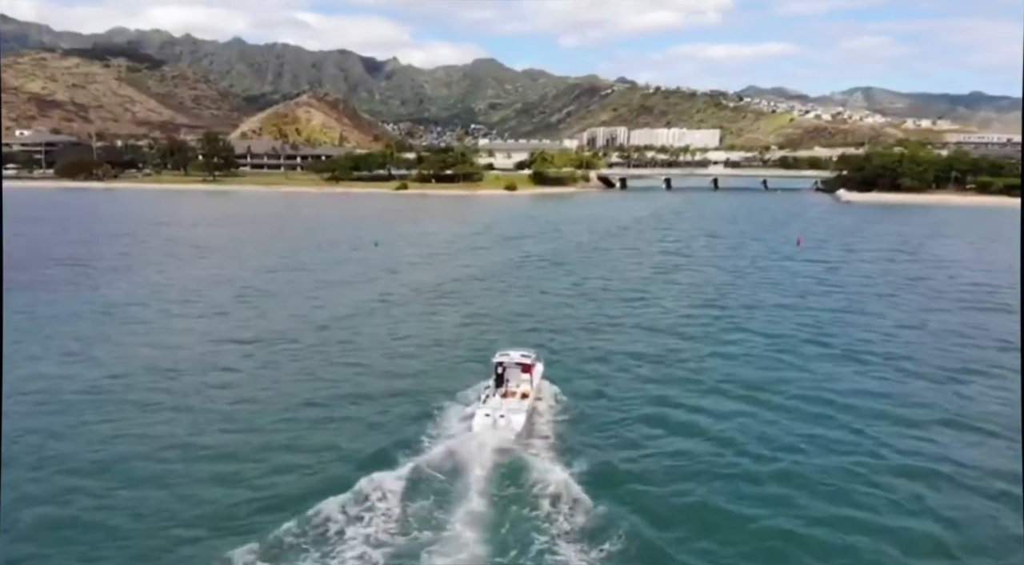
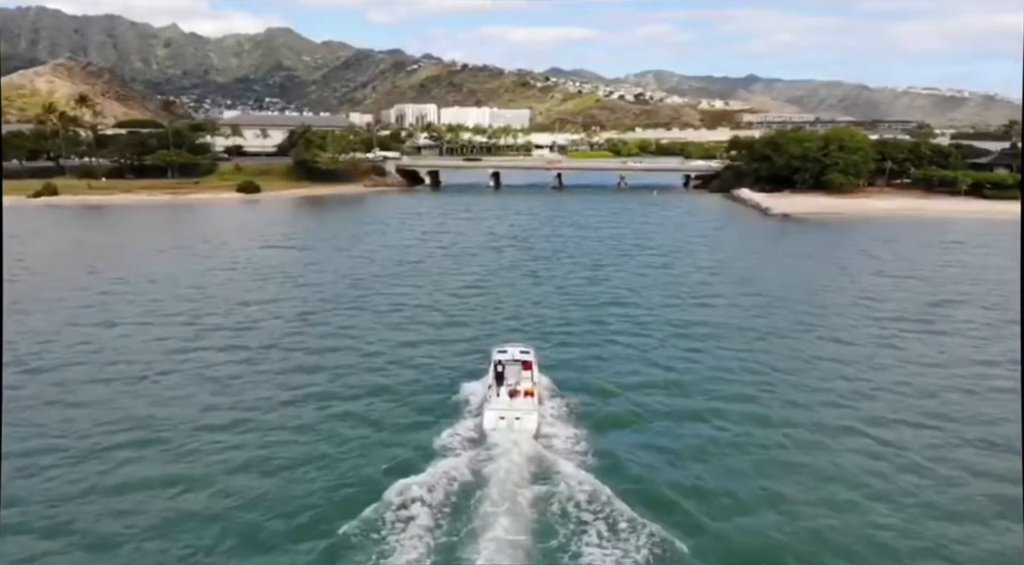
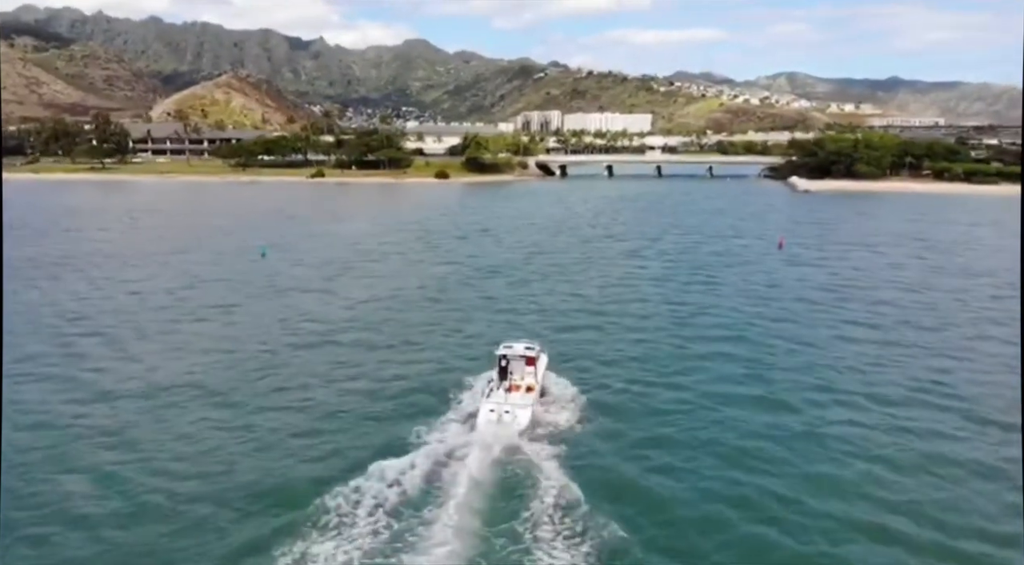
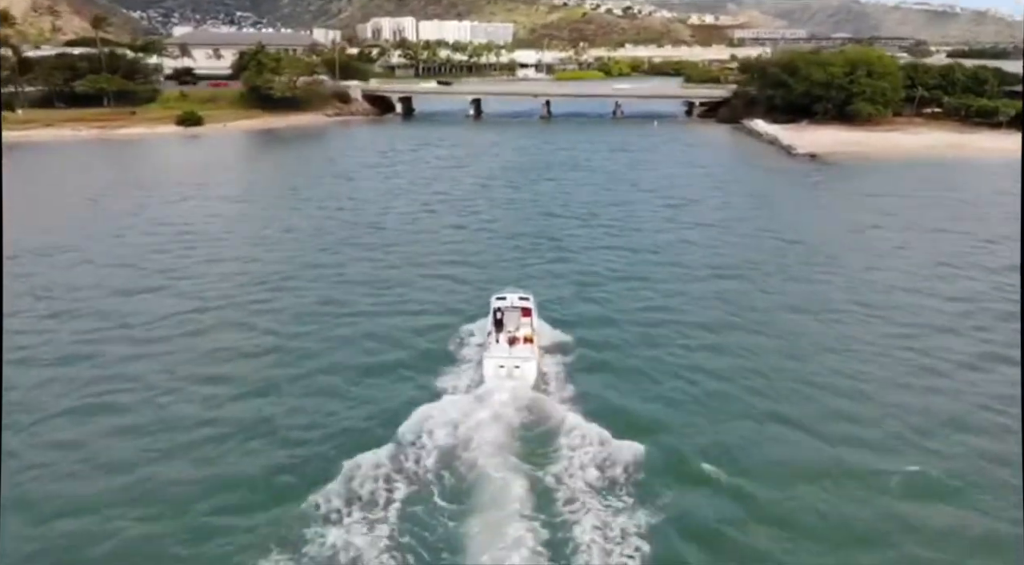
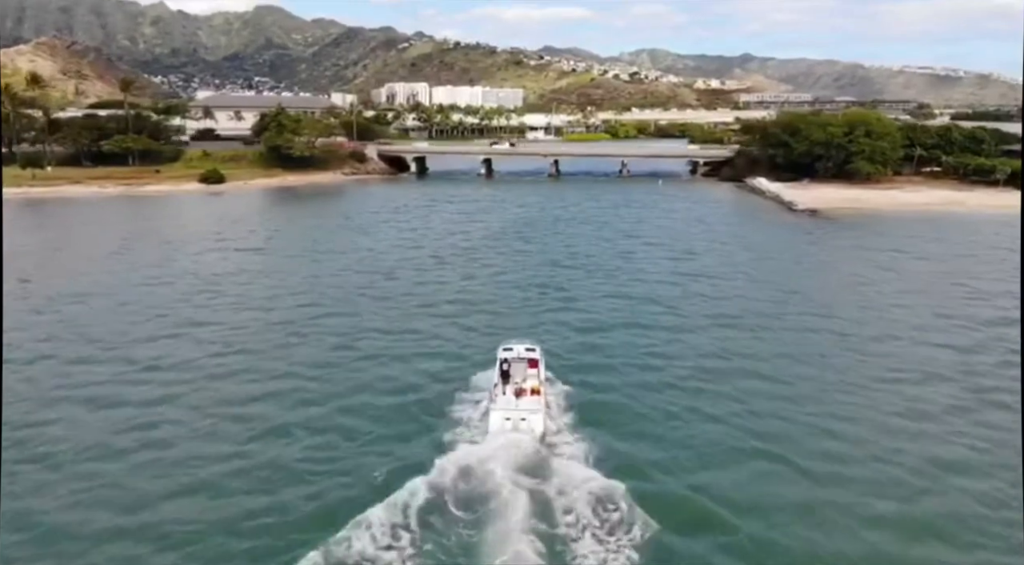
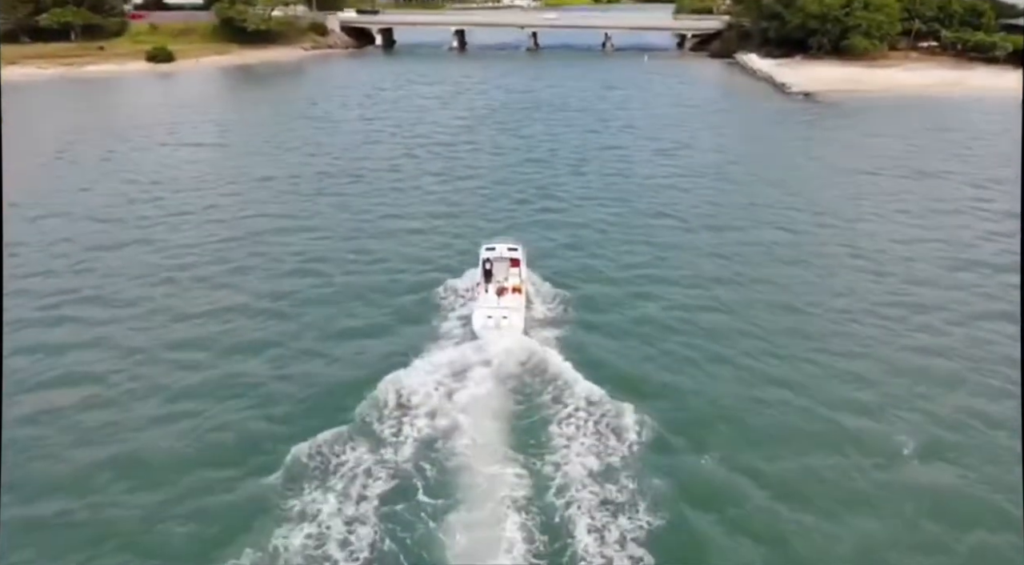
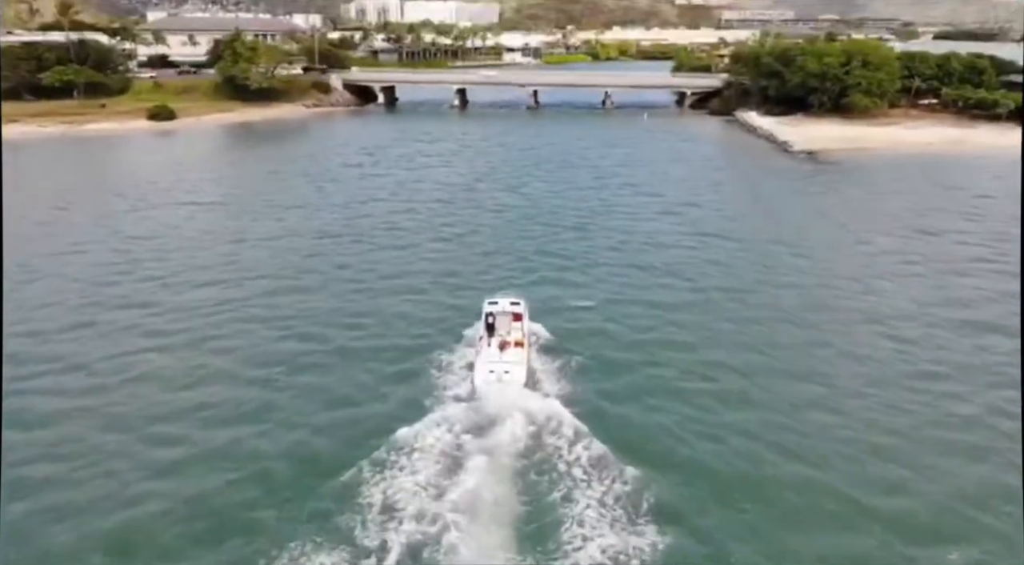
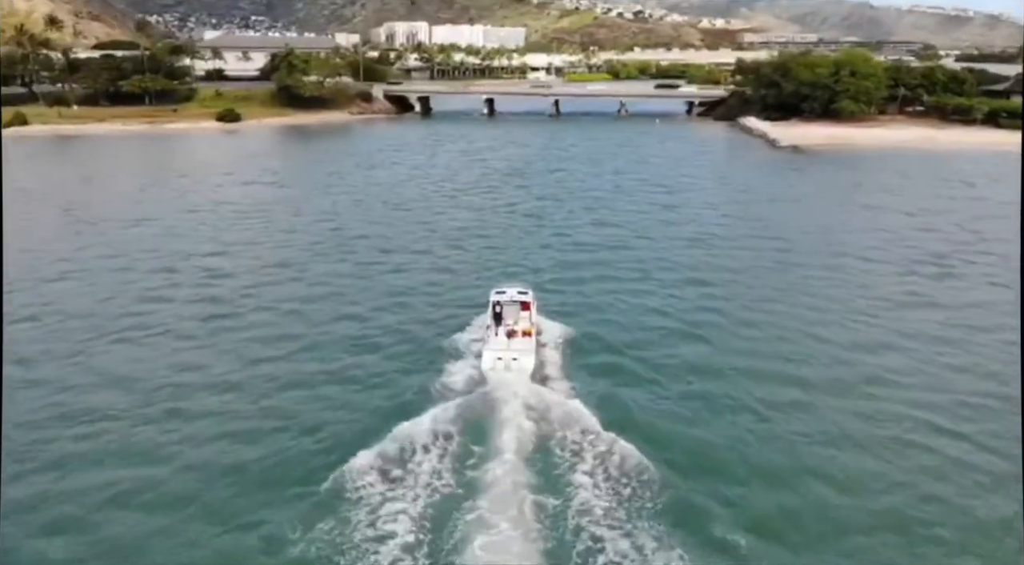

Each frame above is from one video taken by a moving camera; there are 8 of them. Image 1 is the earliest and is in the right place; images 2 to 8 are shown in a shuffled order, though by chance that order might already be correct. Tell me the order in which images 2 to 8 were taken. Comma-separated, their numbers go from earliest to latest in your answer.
3, 2, 8, 5, 4, 6, 7
